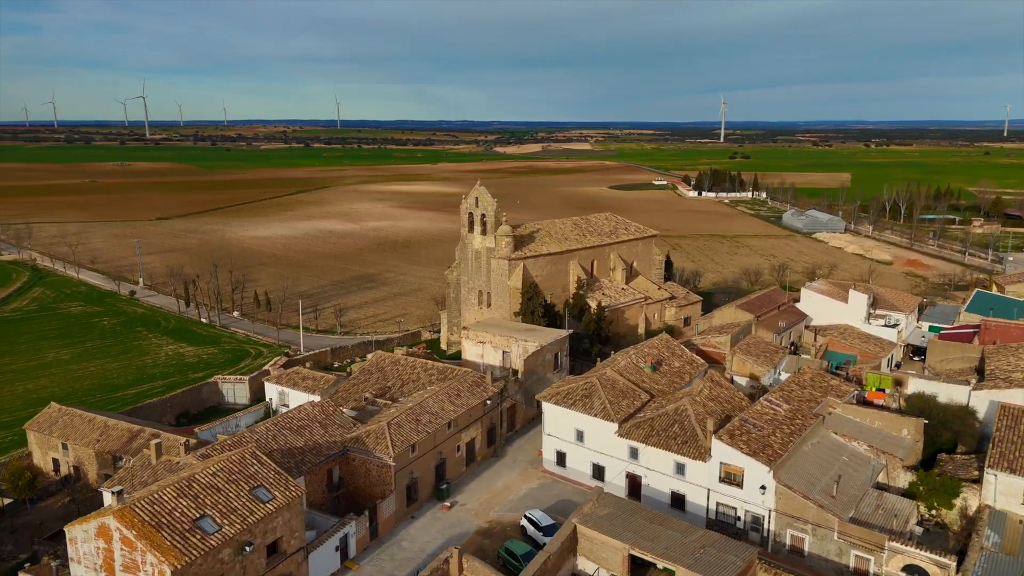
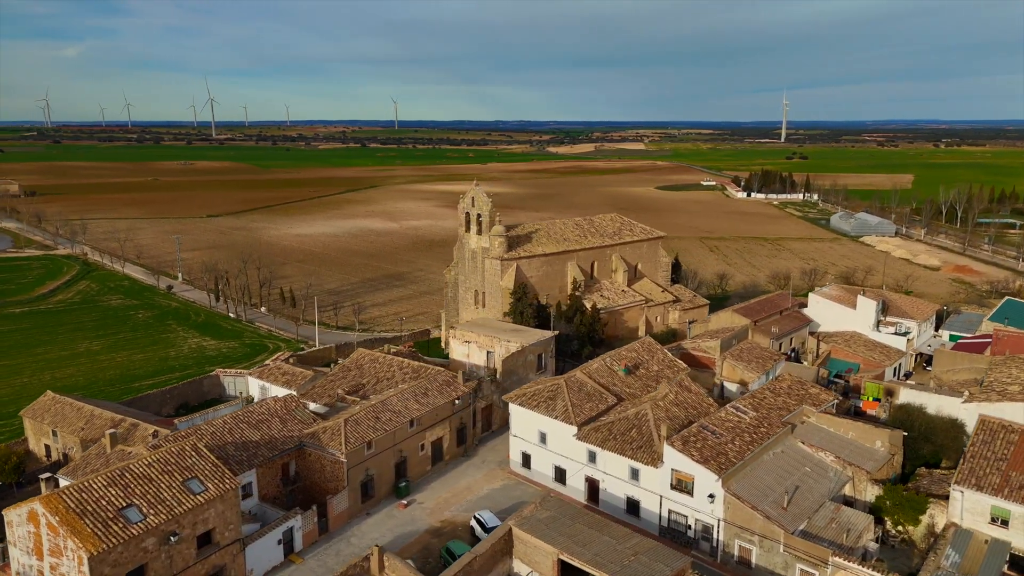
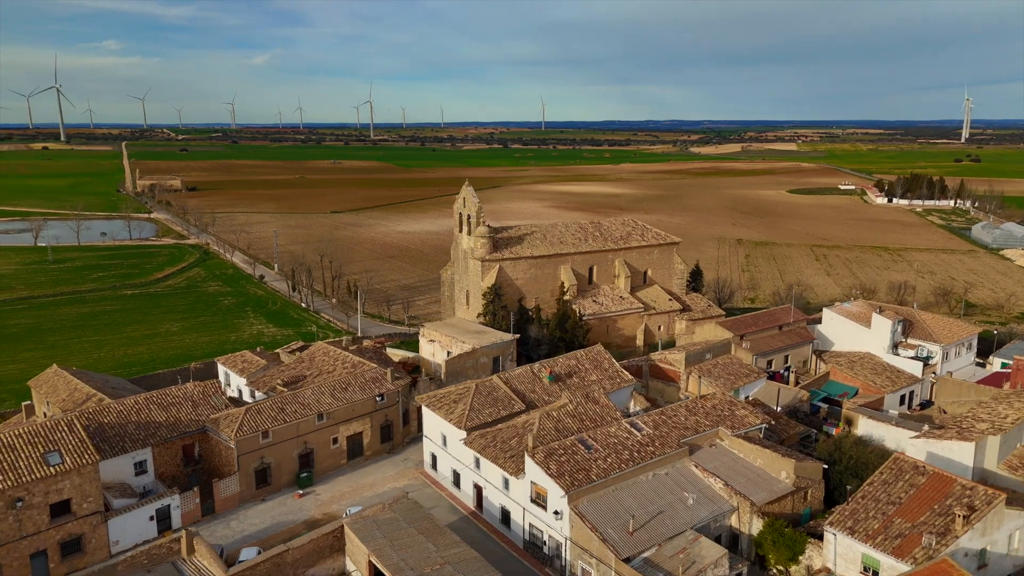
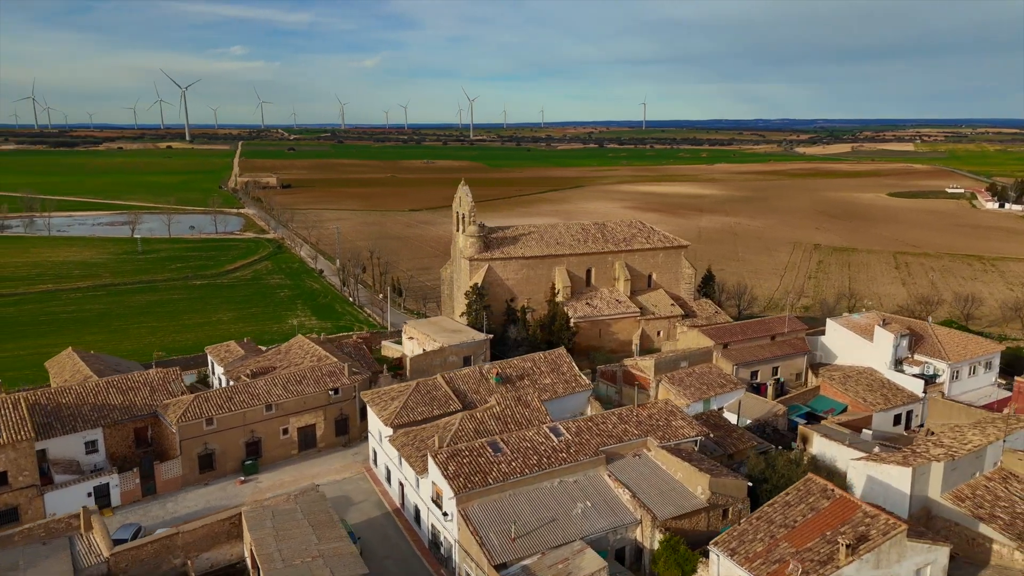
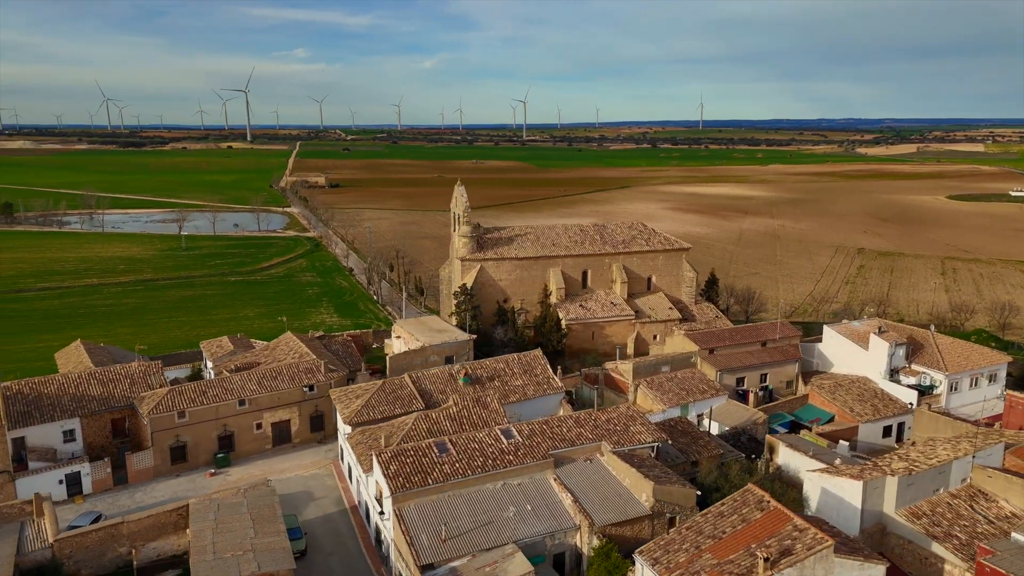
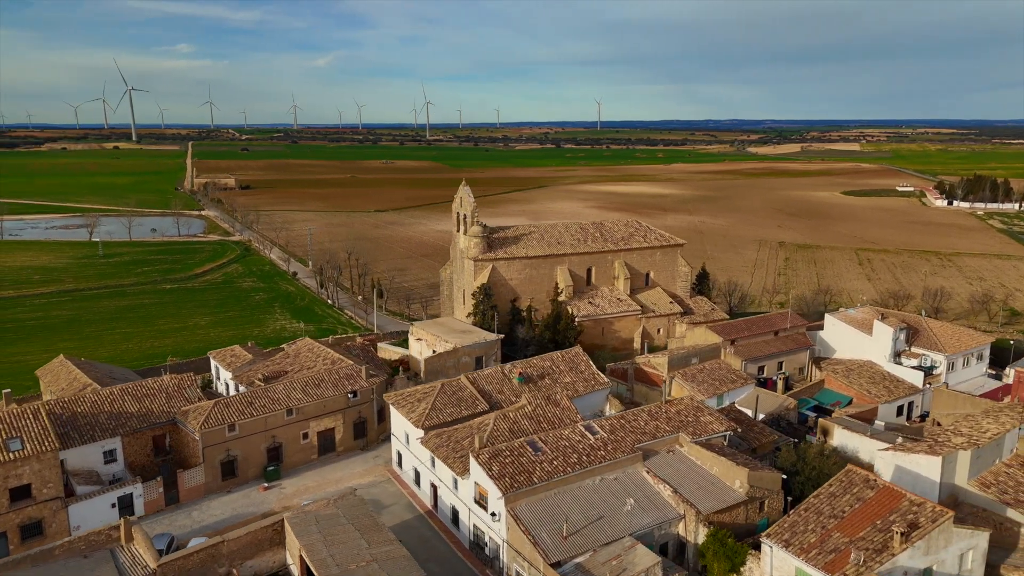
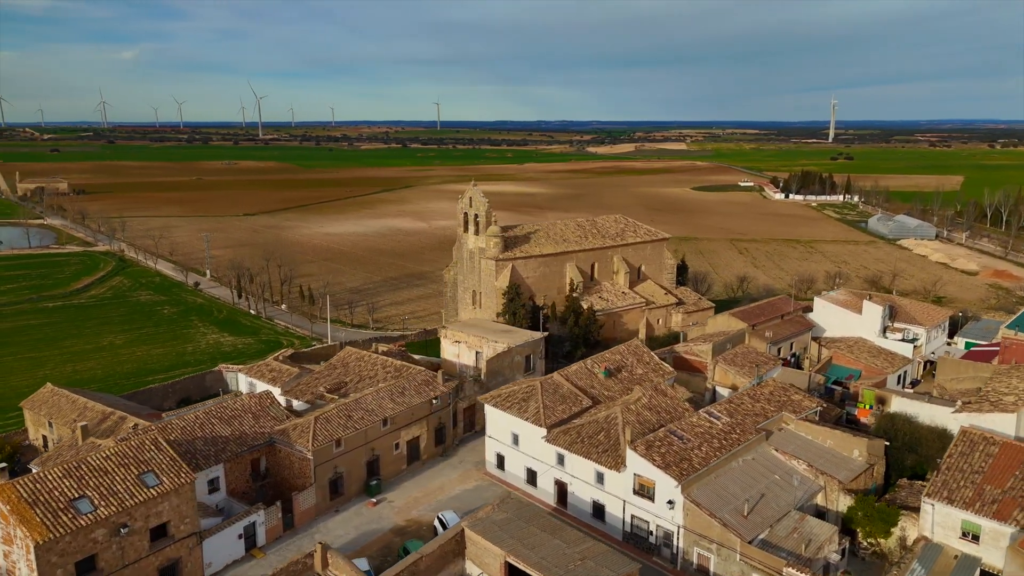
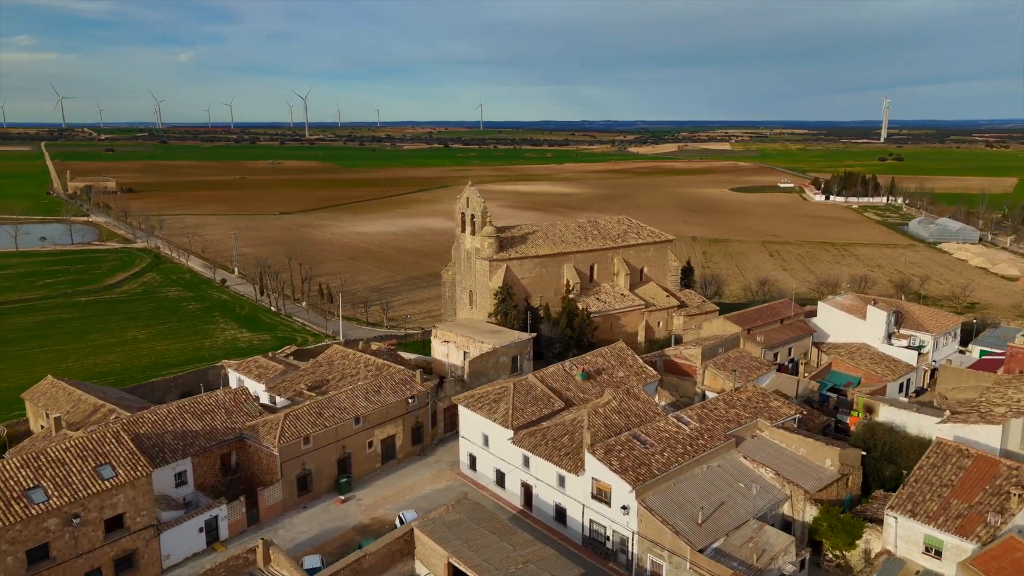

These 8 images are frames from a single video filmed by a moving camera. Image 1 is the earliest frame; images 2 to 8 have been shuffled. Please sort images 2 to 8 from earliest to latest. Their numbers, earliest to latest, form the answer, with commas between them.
2, 7, 8, 3, 6, 4, 5
